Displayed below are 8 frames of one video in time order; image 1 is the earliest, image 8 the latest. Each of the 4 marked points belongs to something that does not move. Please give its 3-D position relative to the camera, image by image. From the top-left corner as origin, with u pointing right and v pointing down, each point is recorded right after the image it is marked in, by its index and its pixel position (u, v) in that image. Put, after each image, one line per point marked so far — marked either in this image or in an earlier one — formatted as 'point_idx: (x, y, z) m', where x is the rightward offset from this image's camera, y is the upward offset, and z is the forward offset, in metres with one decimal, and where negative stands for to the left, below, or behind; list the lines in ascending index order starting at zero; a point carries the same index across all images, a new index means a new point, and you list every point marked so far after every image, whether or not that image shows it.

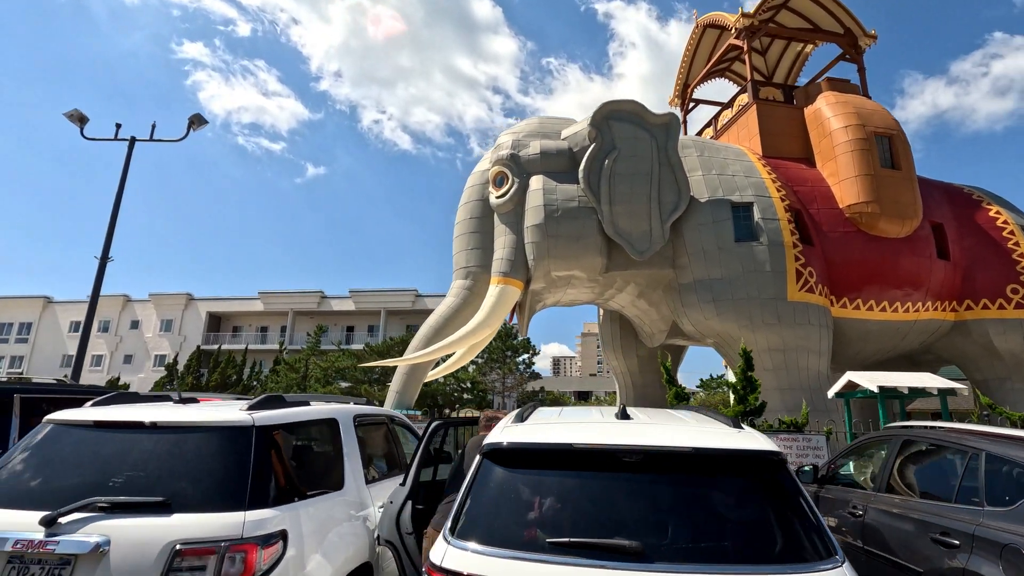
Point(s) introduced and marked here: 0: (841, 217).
0: (+6.6, +1.4, +10.8) m
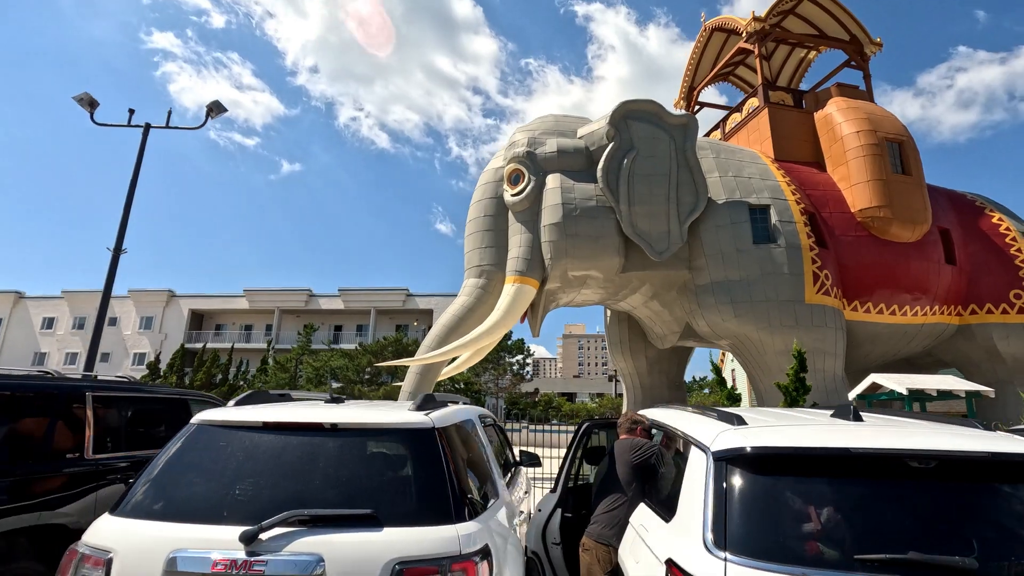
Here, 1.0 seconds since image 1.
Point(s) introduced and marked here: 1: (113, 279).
0: (+6.9, +1.4, +10.9) m
1: (-5.0, +0.1, +6.8) m
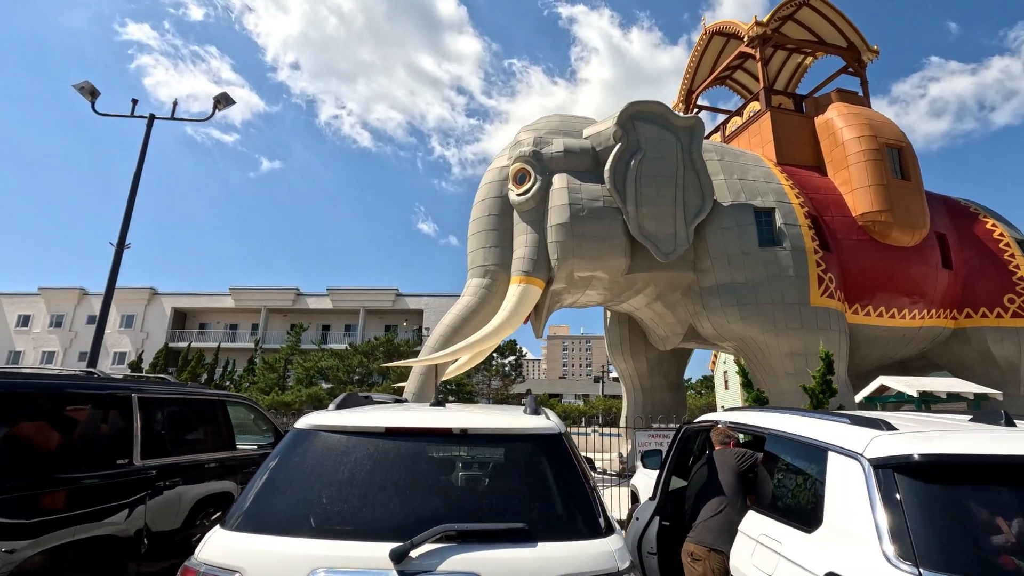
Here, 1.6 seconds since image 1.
0: (+7.0, +1.3, +11.0) m
1: (-4.8, +0.2, +6.5) m
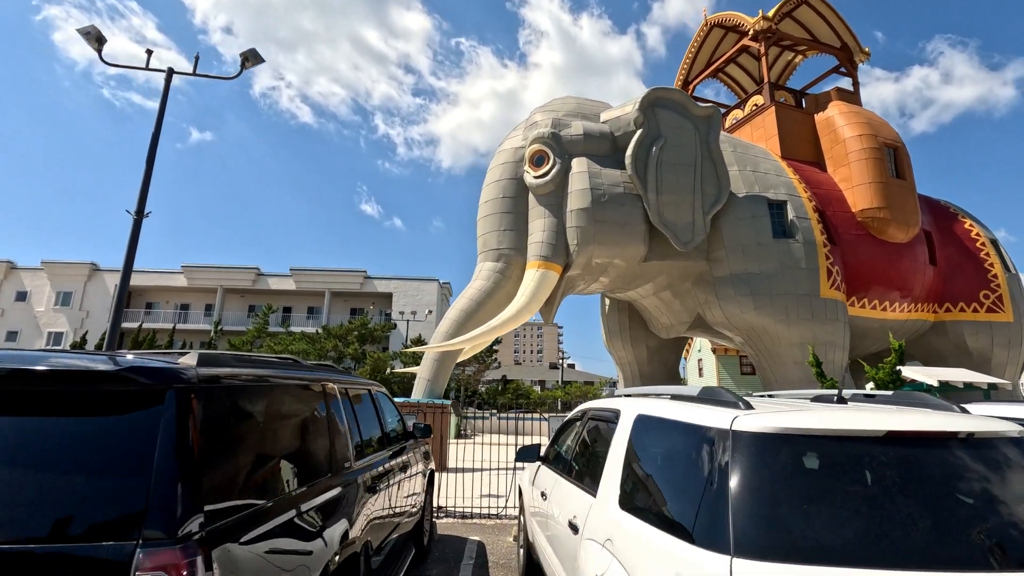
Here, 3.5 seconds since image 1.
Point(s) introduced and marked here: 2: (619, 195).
0: (+7.3, +1.4, +11.4) m
1: (-4.1, +0.4, +5.8) m
2: (+2.0, +1.8, +10.1) m
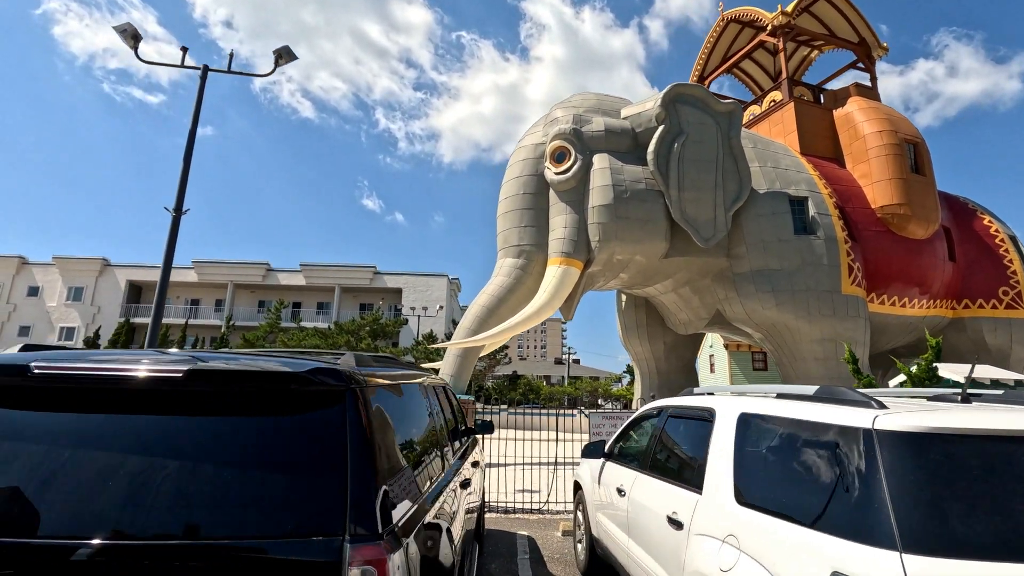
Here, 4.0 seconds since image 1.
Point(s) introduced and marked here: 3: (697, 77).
0: (+7.7, +1.5, +11.4) m
1: (-3.7, +0.5, +5.9) m
2: (+2.4, +1.8, +10.1) m
3: (+5.5, +6.2, +15.8) m
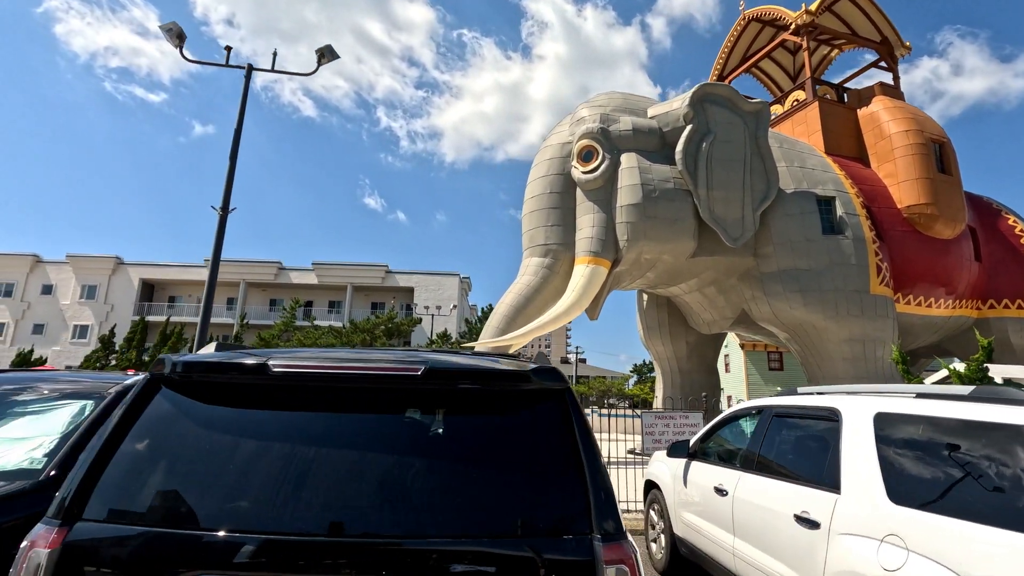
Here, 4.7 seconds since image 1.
0: (+8.2, +1.5, +11.4) m
1: (-3.2, +0.5, +5.9) m
2: (+3.0, +1.8, +10.1) m
3: (+6.0, +6.2, +15.7) m
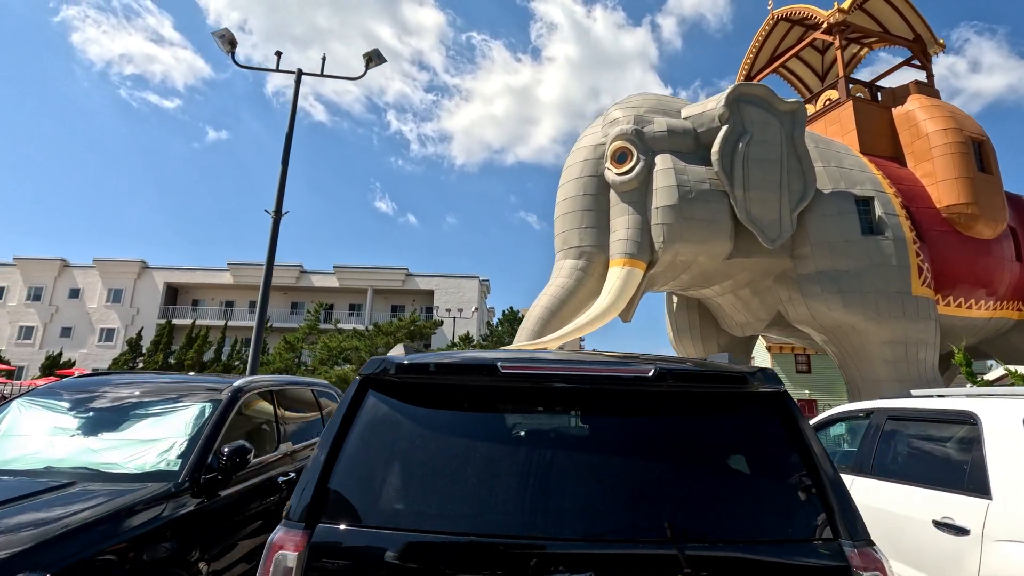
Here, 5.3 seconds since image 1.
0: (+8.9, +1.5, +11.2) m
1: (-2.6, +0.5, +5.9) m
2: (+3.6, +1.8, +10.0) m
3: (+6.8, +6.2, +15.6) m
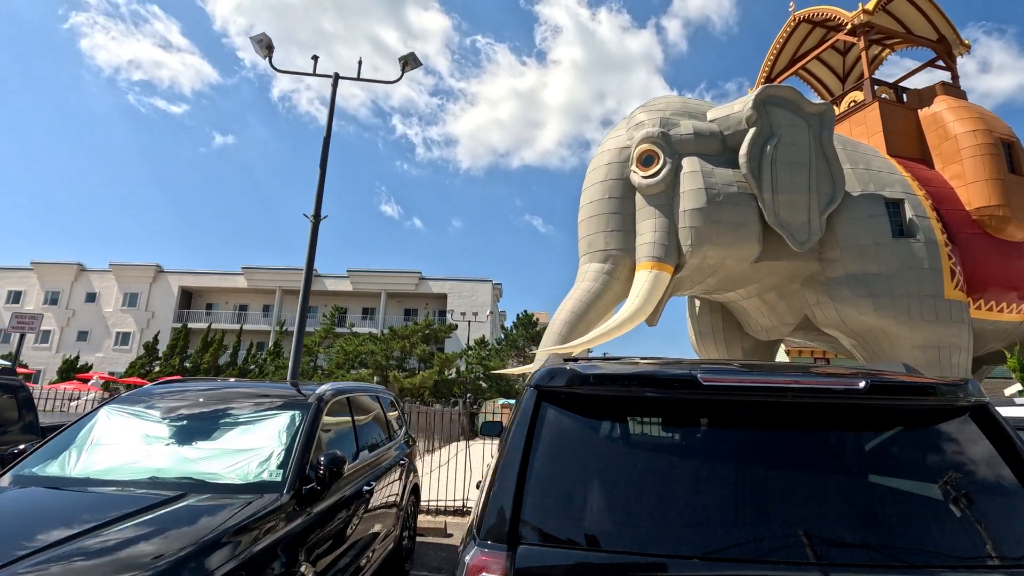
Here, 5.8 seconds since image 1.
0: (+9.4, +1.4, +11.1) m
1: (-2.2, +0.4, +5.9) m
2: (+4.1, +1.7, +9.9) m
3: (+7.3, +6.1, +15.5) m
